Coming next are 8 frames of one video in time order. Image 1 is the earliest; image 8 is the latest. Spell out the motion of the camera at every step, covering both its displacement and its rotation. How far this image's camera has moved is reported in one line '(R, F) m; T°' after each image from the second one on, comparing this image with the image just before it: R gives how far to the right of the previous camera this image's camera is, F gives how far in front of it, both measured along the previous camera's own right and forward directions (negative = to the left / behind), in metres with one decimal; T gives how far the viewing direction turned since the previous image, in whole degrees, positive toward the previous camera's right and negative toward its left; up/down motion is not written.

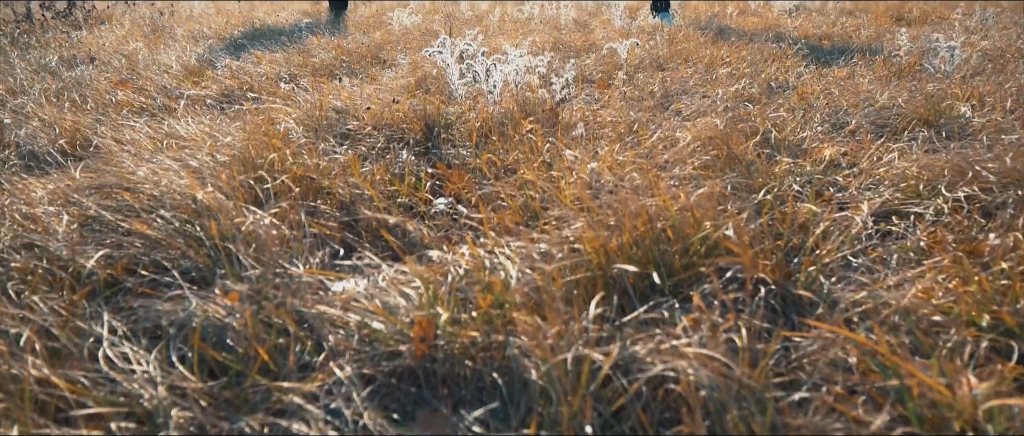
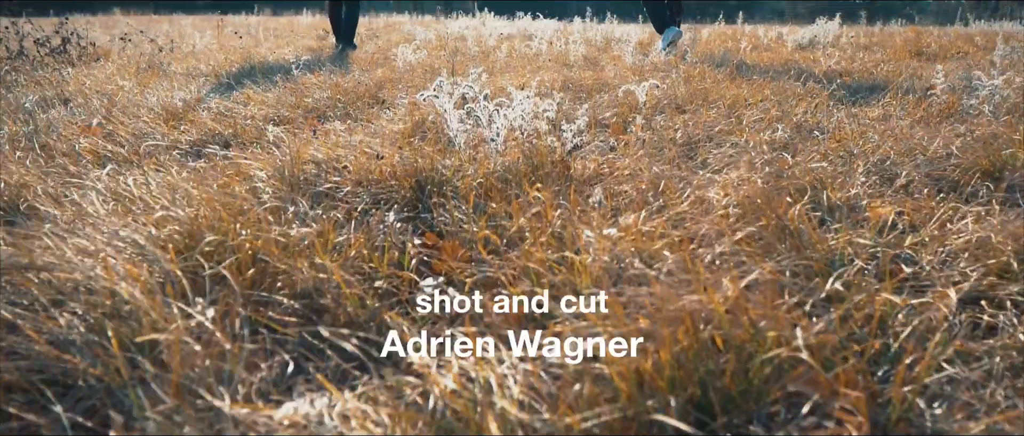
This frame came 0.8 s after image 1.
(0.0, +0.4) m; -1°
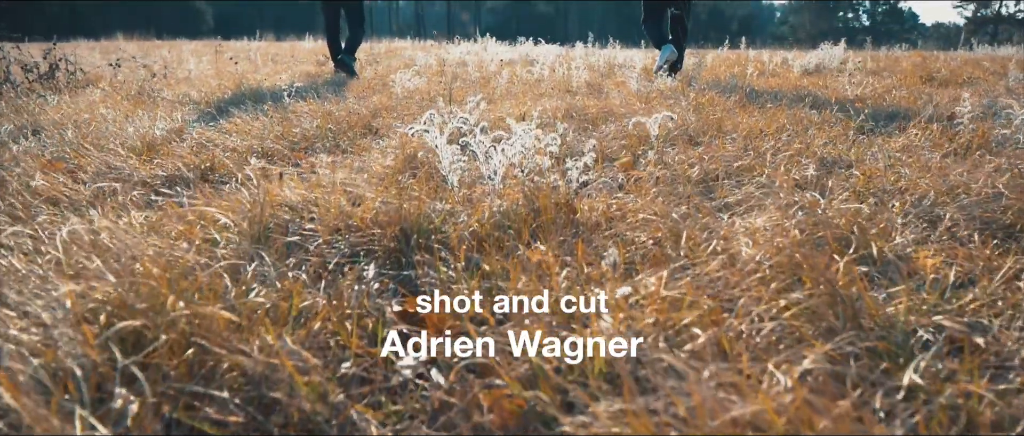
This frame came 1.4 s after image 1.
(0.0, +0.3) m; 0°
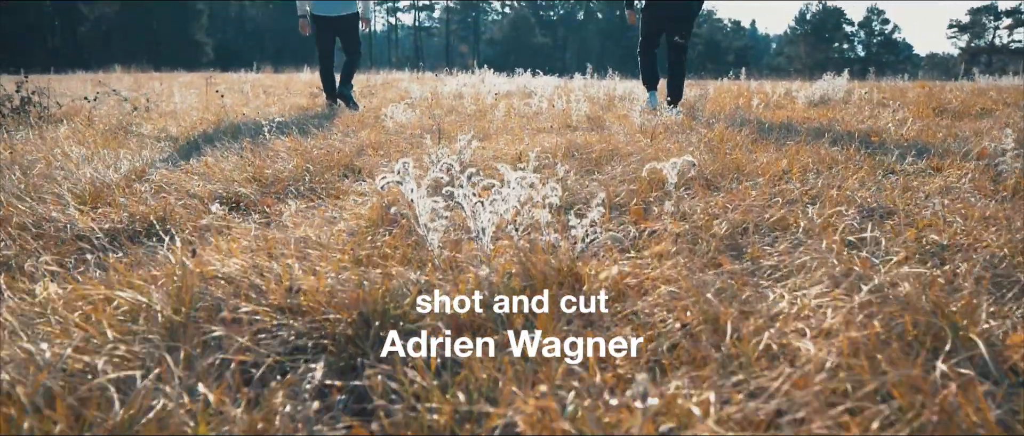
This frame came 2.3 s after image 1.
(0.0, +0.4) m; 0°
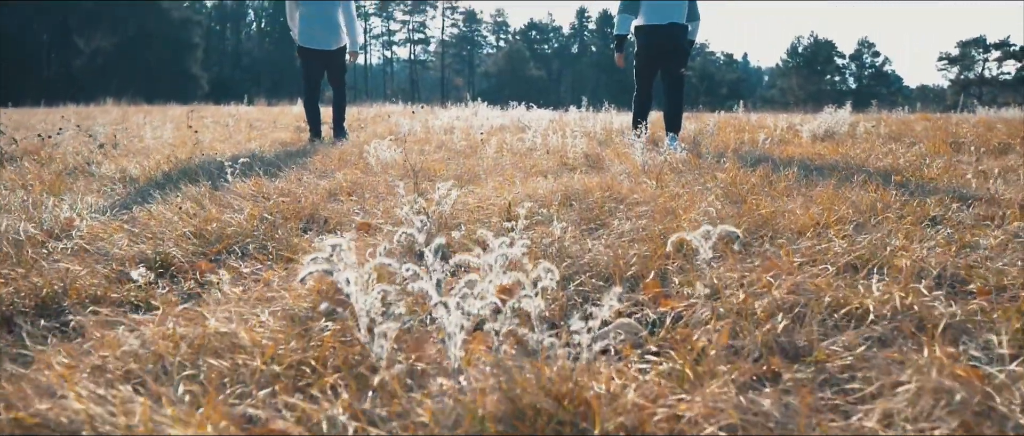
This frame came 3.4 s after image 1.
(0.0, +0.6) m; 0°
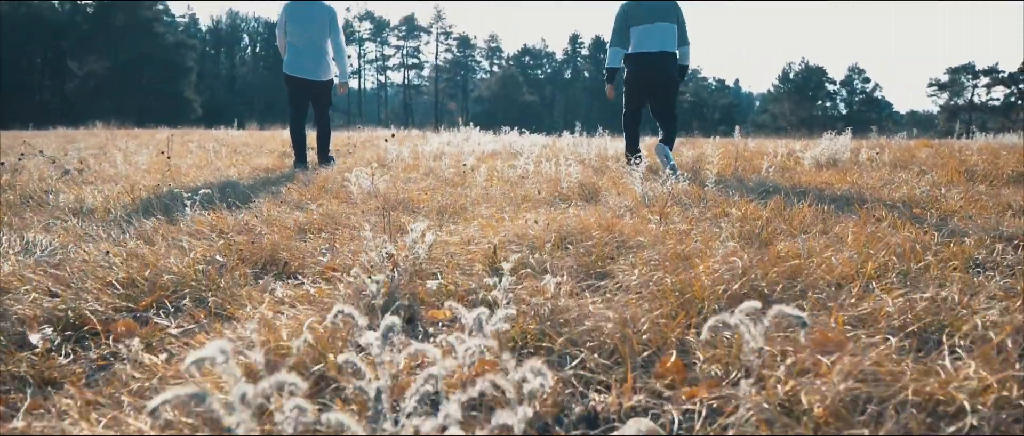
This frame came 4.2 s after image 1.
(0.0, +0.5) m; +1°
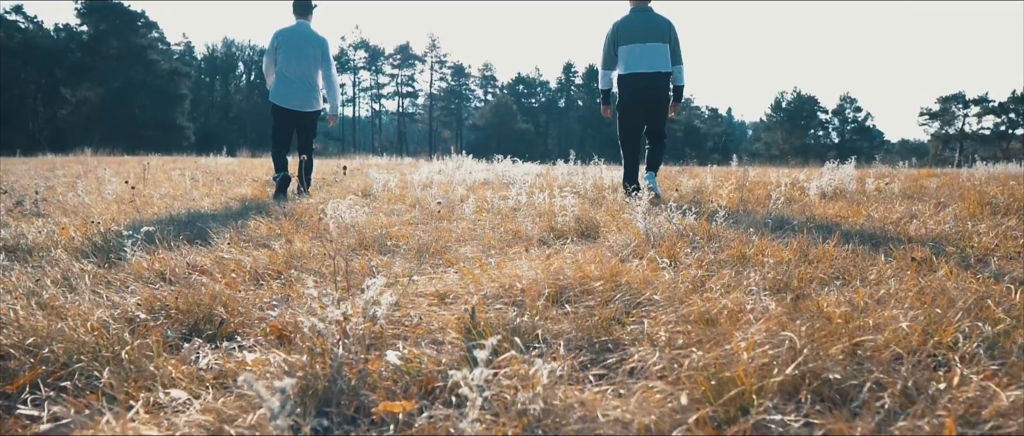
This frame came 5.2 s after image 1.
(0.0, +0.6) m; 0°
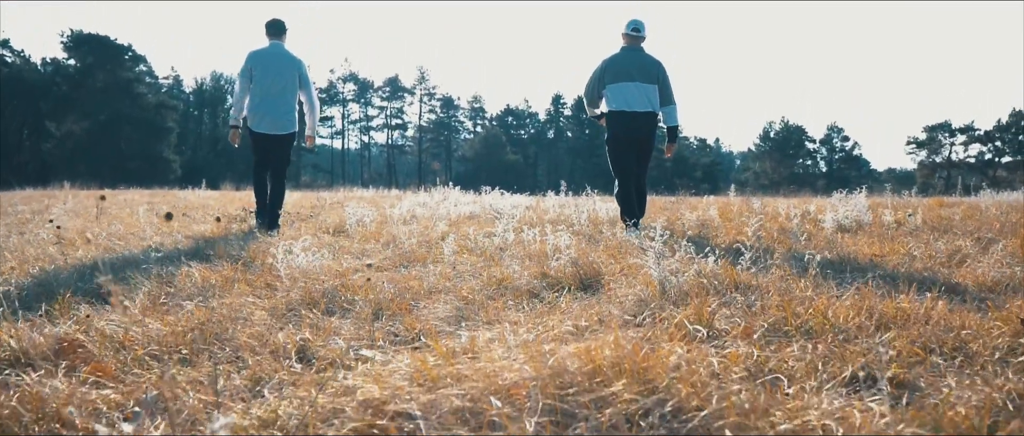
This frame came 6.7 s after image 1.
(0.0, +1.0) m; +1°
